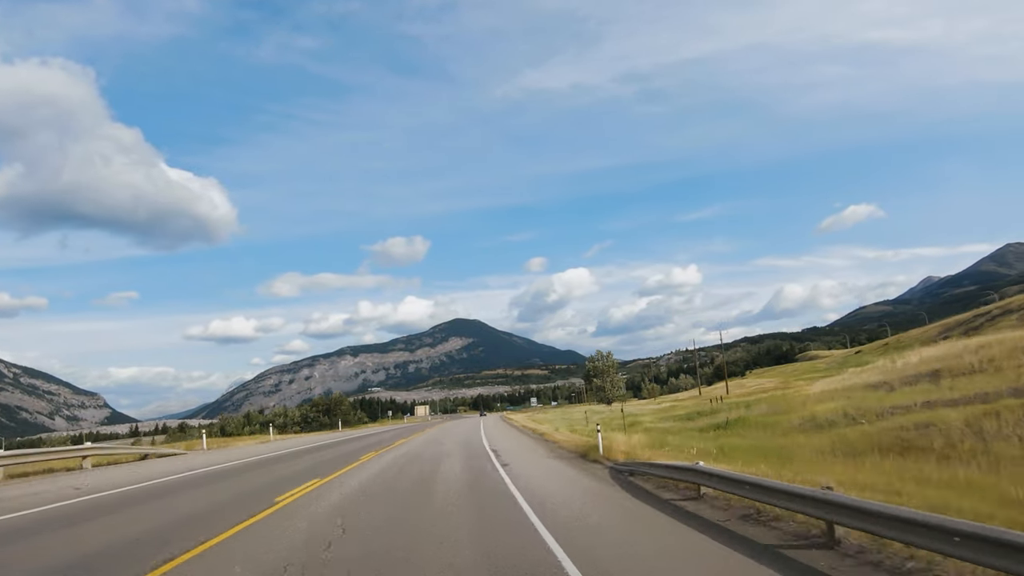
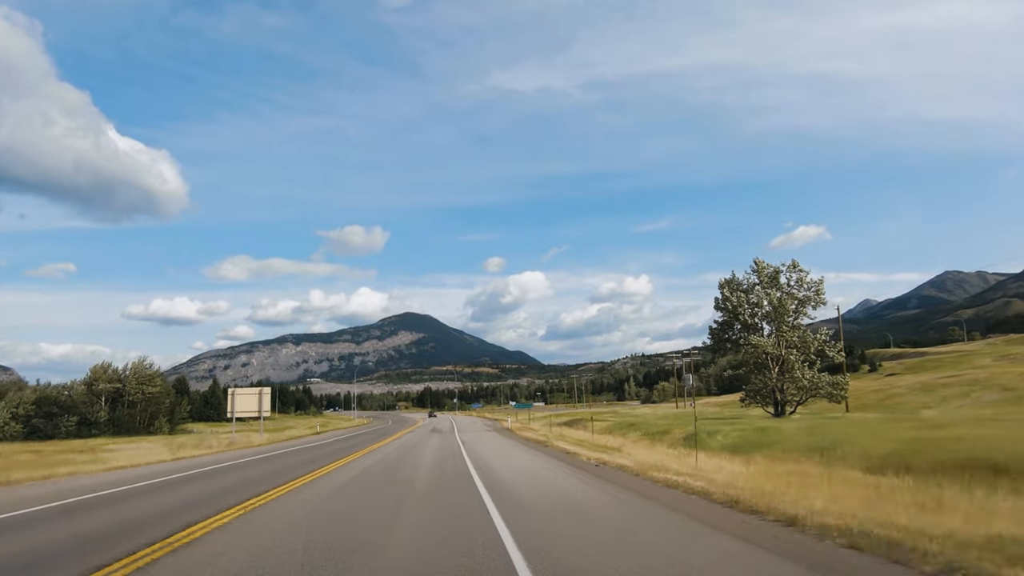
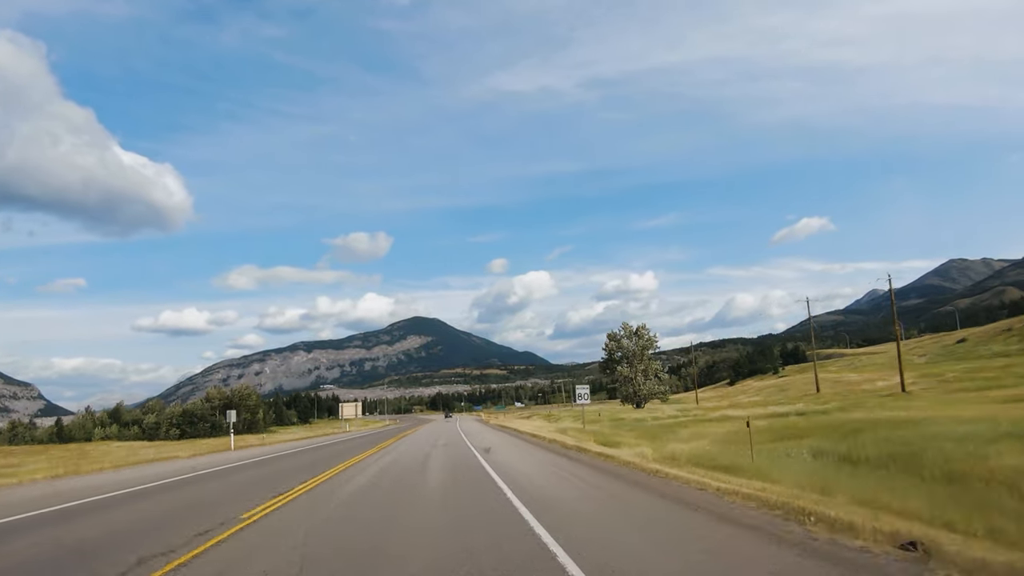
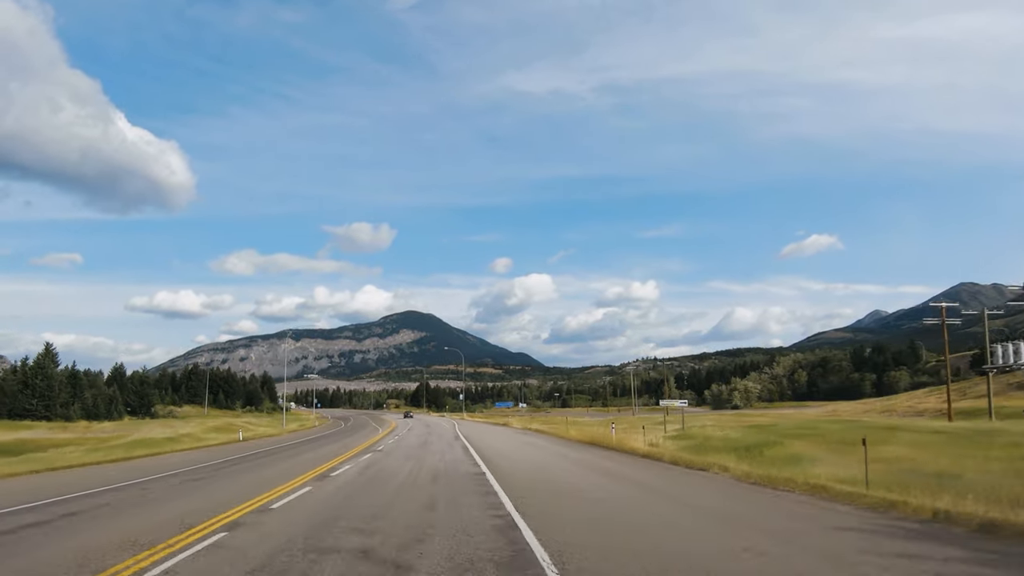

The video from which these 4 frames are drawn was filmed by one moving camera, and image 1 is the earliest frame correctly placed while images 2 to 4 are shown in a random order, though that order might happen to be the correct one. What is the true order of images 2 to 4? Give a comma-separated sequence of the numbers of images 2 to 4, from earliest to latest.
3, 2, 4
